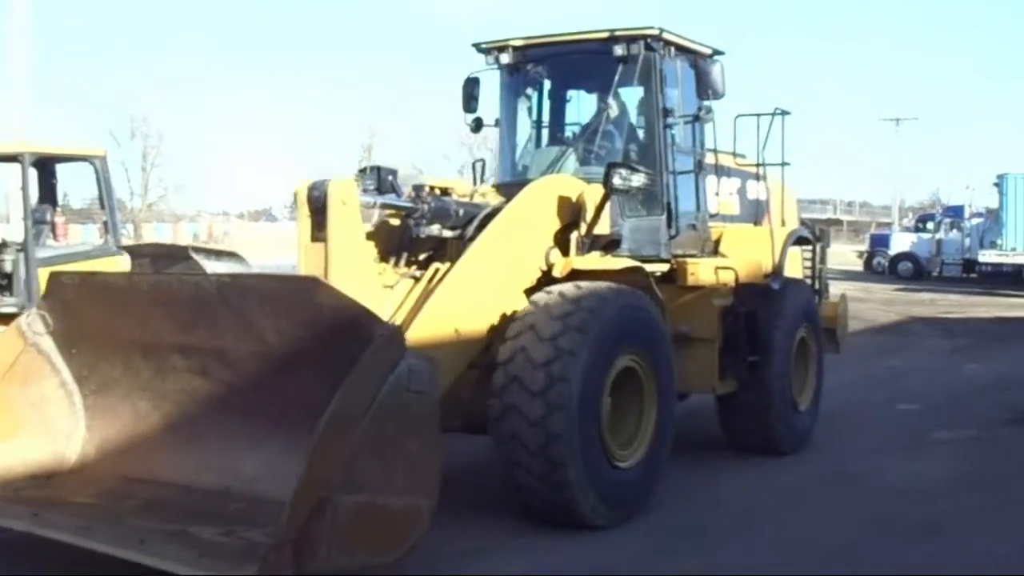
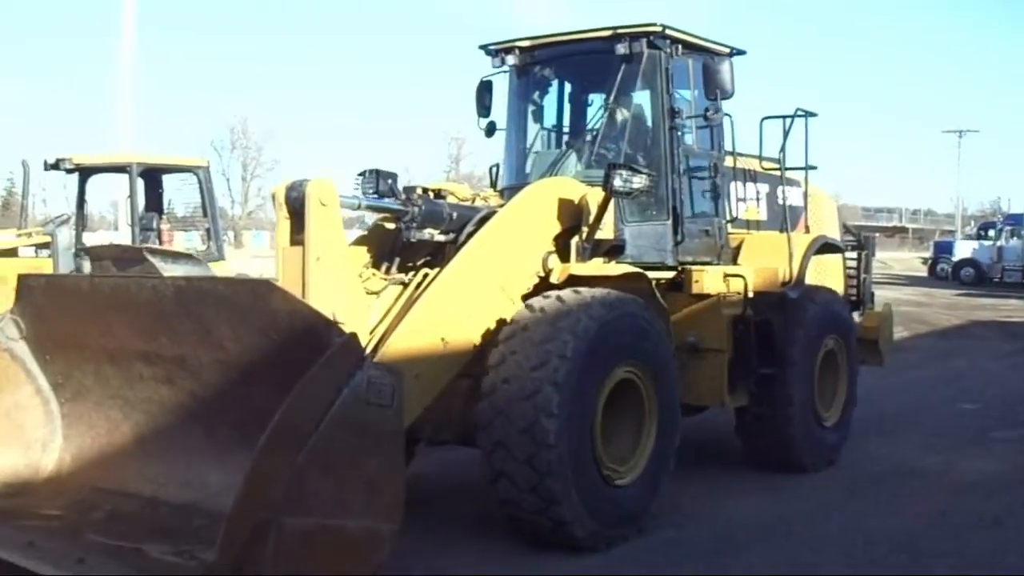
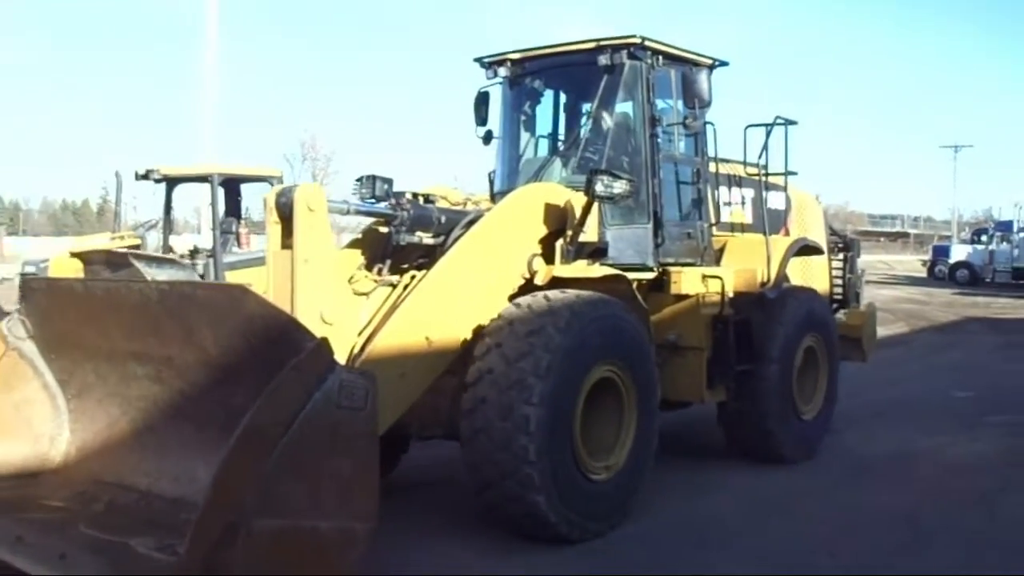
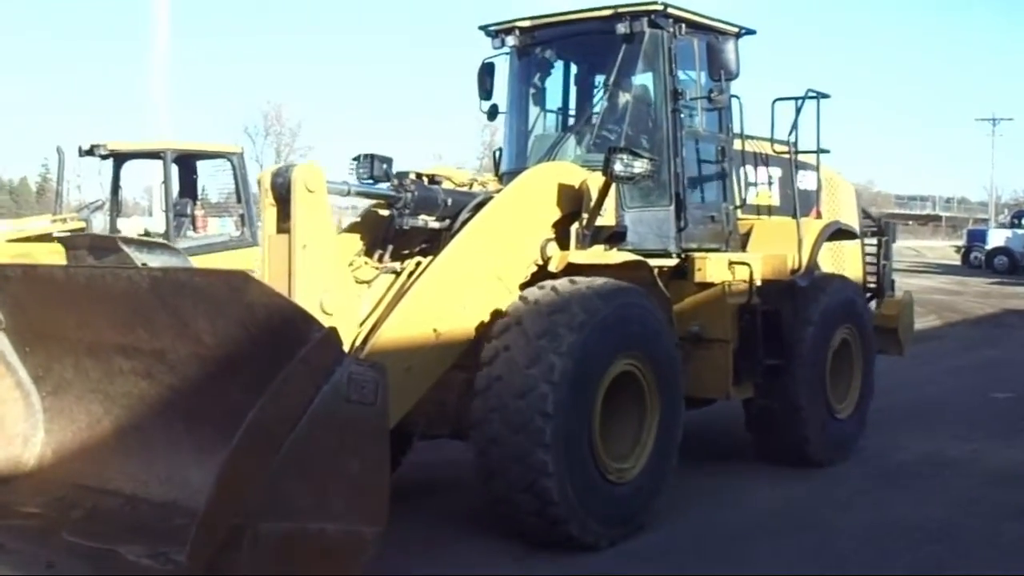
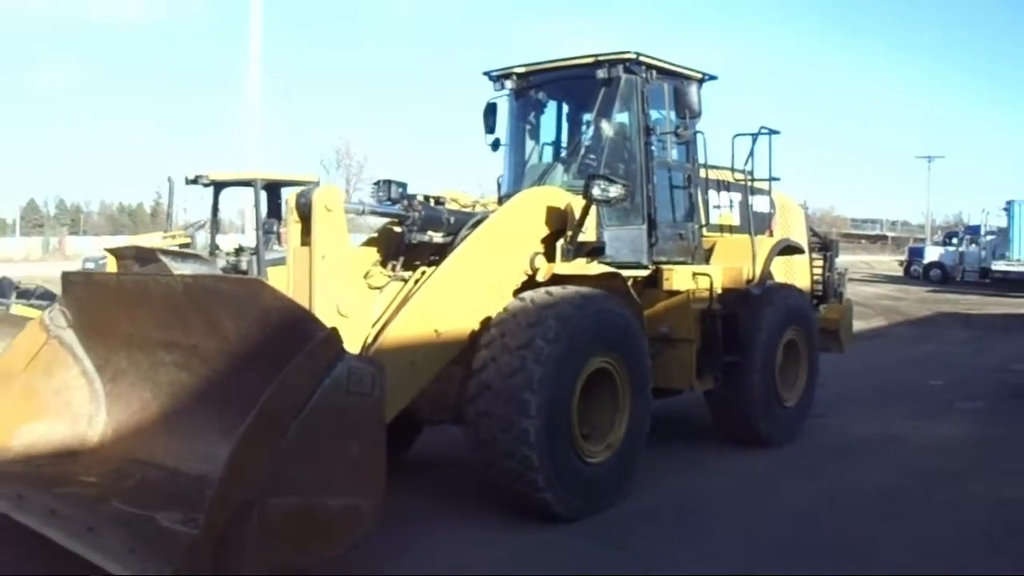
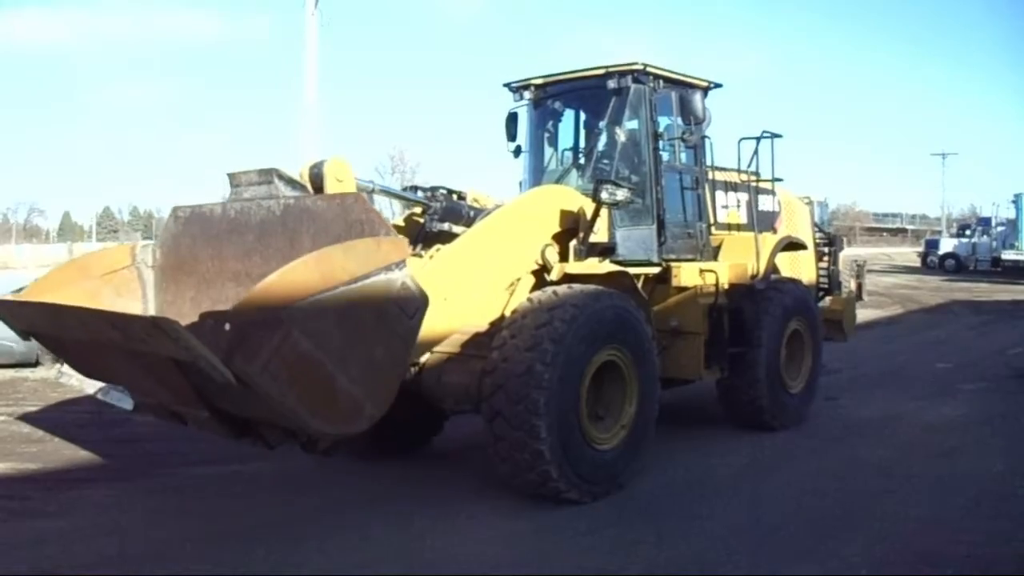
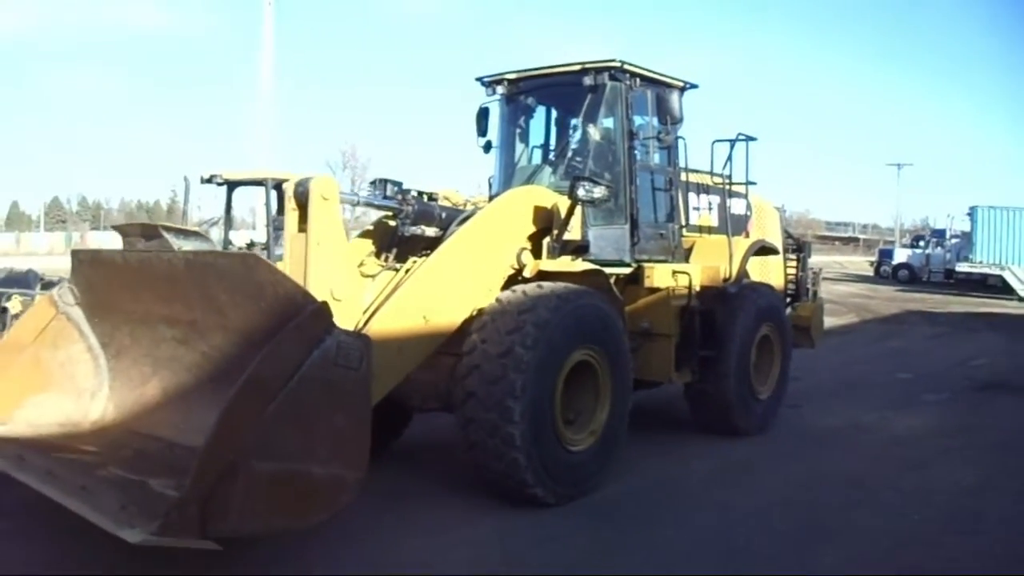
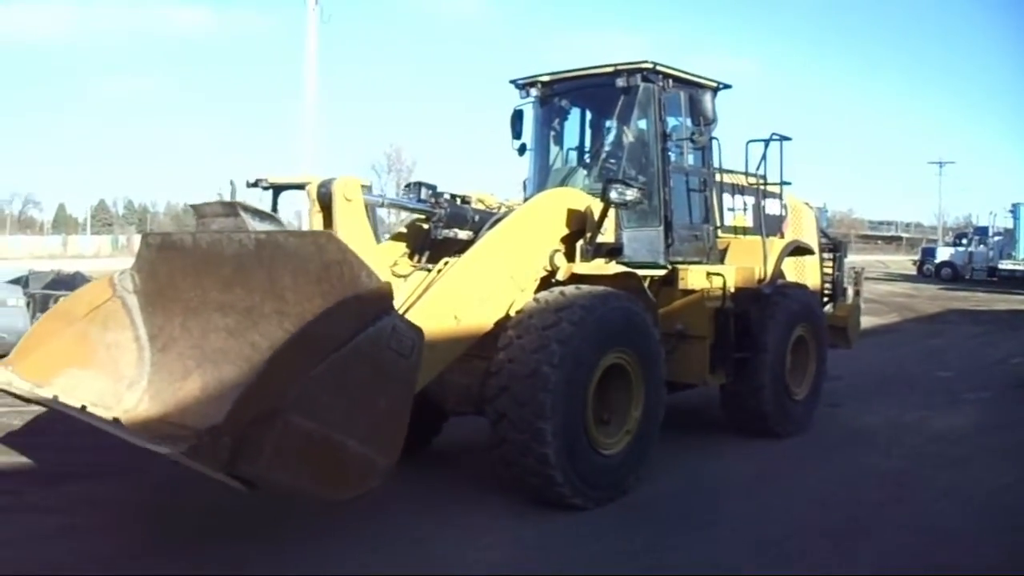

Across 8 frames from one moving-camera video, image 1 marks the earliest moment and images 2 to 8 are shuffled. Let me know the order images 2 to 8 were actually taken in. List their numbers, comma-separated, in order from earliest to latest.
2, 4, 3, 5, 7, 8, 6
